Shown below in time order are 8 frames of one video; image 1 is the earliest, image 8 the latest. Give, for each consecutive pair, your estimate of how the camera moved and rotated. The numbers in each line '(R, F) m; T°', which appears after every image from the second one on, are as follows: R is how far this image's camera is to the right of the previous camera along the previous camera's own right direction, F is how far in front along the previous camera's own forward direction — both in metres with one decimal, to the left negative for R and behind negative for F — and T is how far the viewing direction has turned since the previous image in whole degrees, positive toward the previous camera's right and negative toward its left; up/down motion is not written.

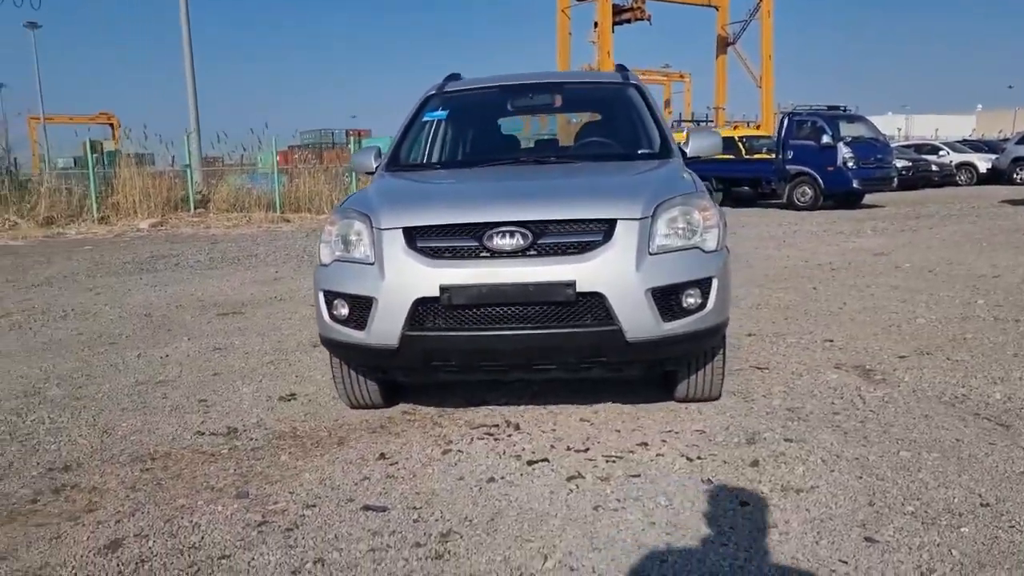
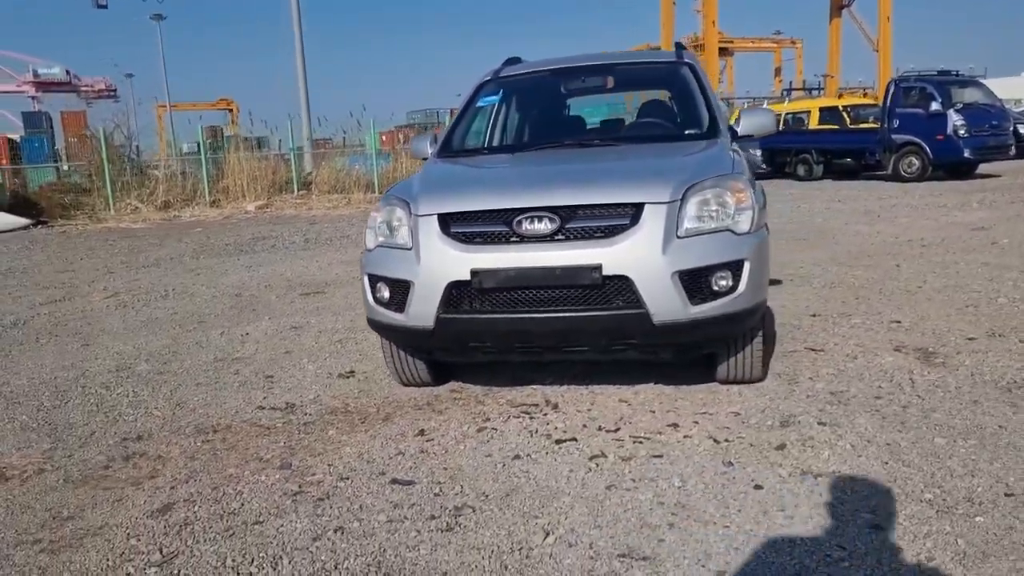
(+0.4, -0.1) m; -7°
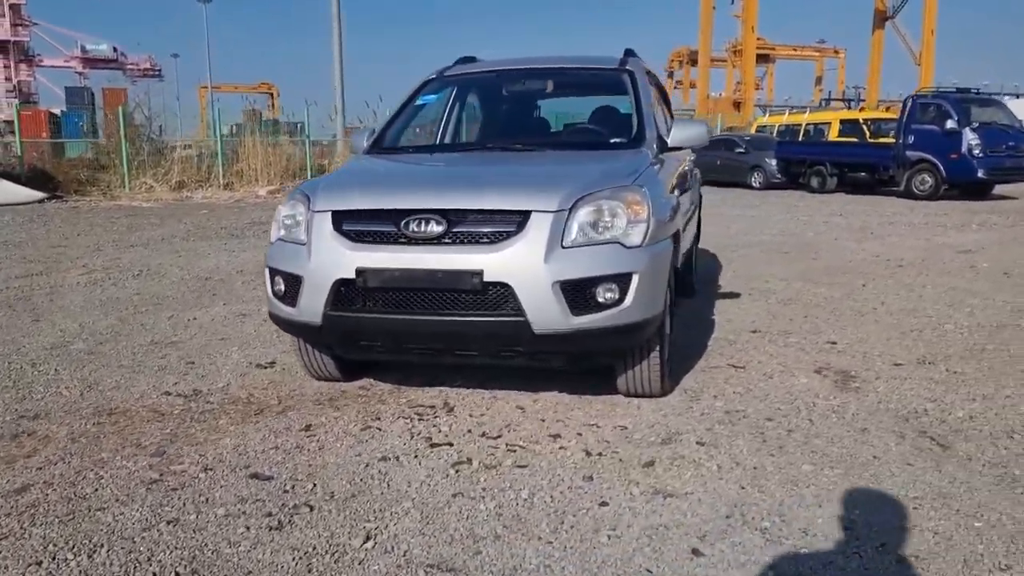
(+0.7, 0.0) m; -2°
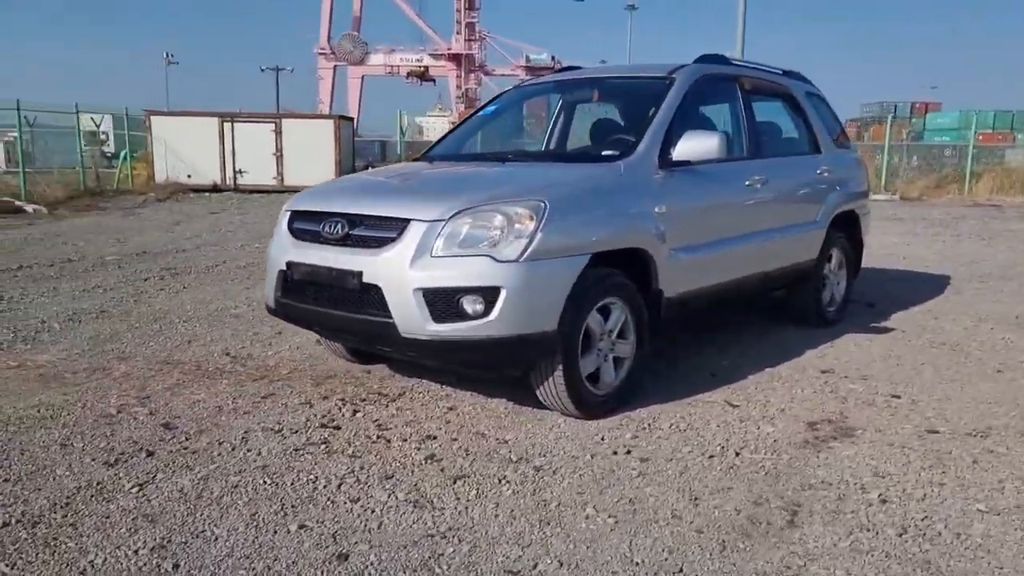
(+2.6, +0.5) m; -27°
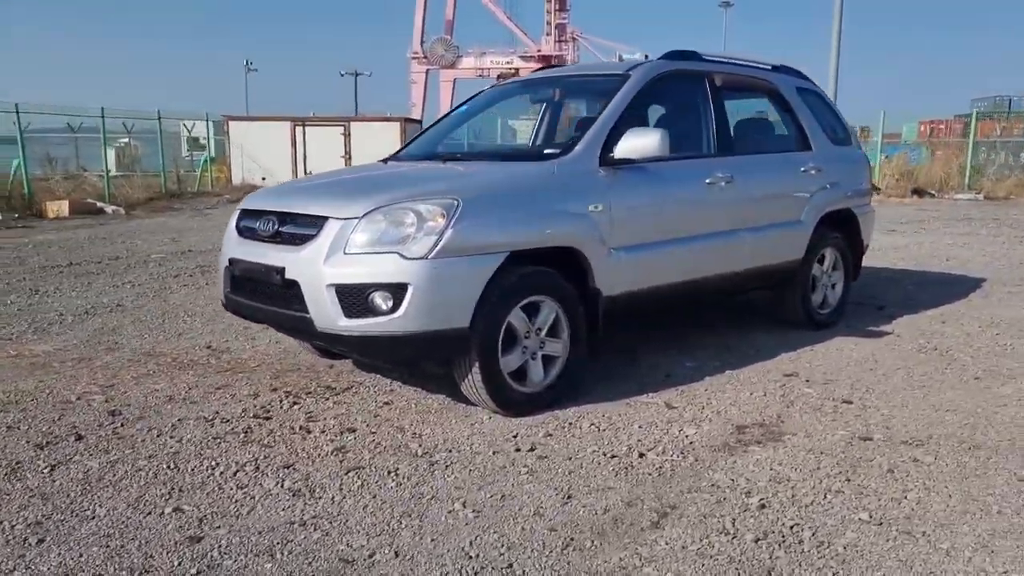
(+0.9, 0.0) m; -6°
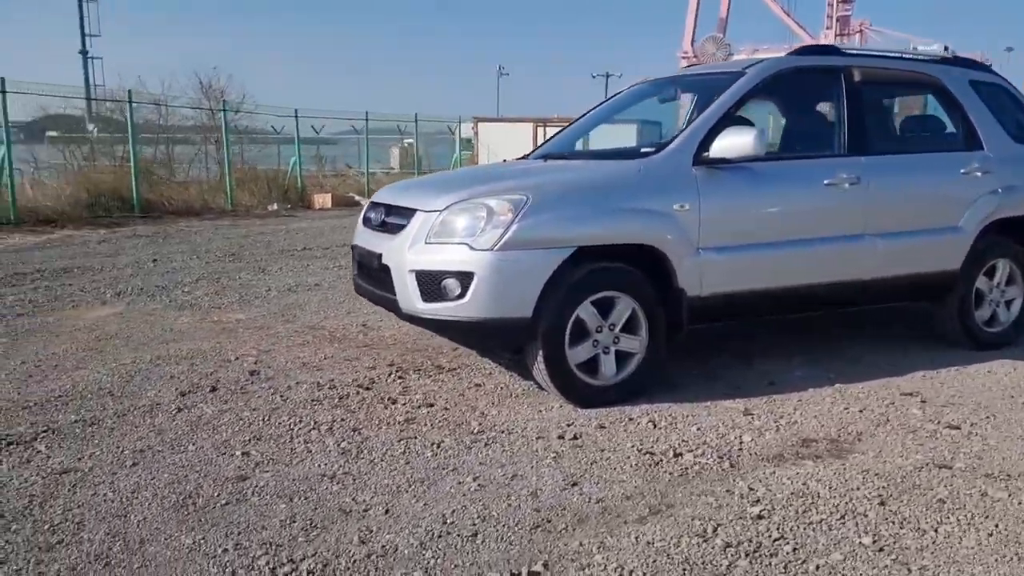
(+1.1, 0.0) m; -18°
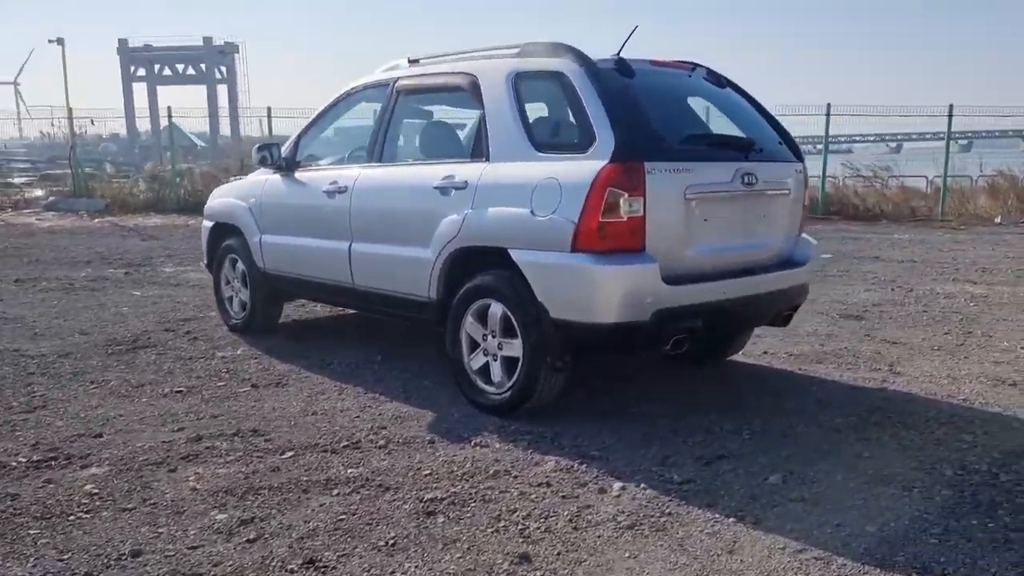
(+2.0, +0.4) m; -19°
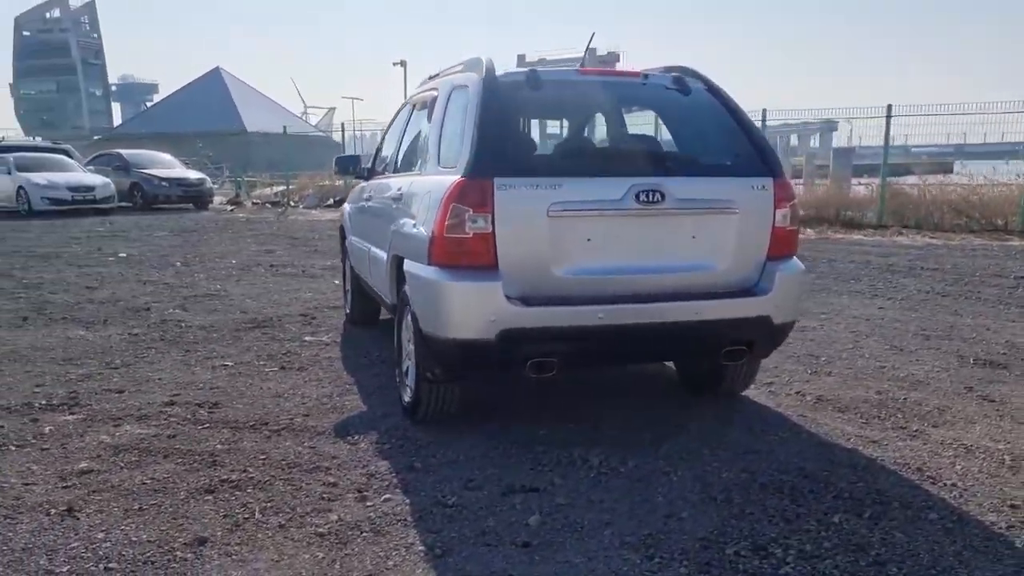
(+2.4, +0.5) m; -26°
